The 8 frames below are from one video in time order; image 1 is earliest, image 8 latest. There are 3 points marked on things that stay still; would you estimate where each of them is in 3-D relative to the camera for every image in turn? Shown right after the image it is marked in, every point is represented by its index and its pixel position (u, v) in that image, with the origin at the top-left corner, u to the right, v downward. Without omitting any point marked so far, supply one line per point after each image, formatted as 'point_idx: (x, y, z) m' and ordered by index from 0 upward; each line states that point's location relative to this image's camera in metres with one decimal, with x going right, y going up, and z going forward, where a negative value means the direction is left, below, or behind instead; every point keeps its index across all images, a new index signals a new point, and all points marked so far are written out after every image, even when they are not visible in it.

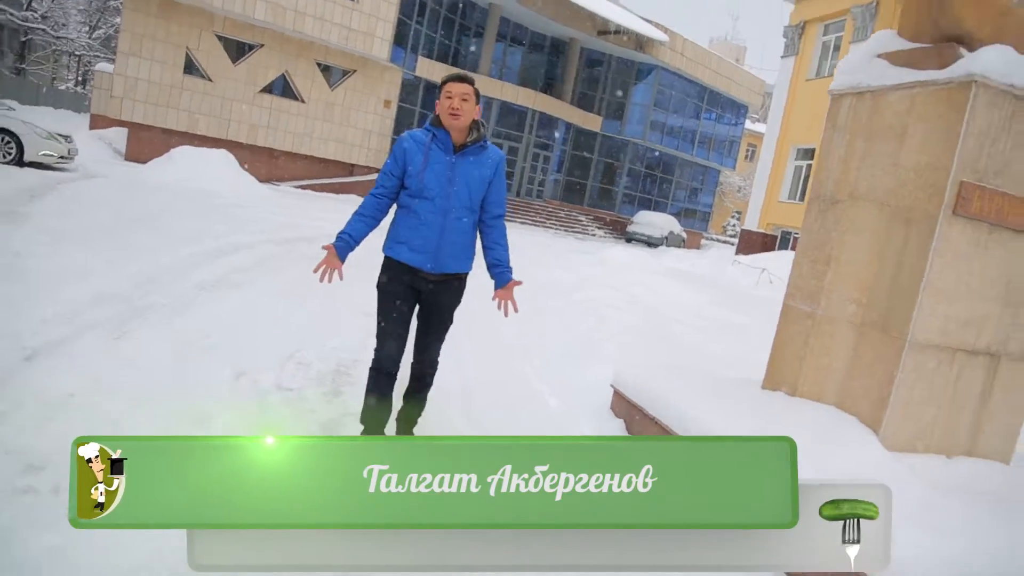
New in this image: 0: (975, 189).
0: (+1.7, +0.3, +2.2) m
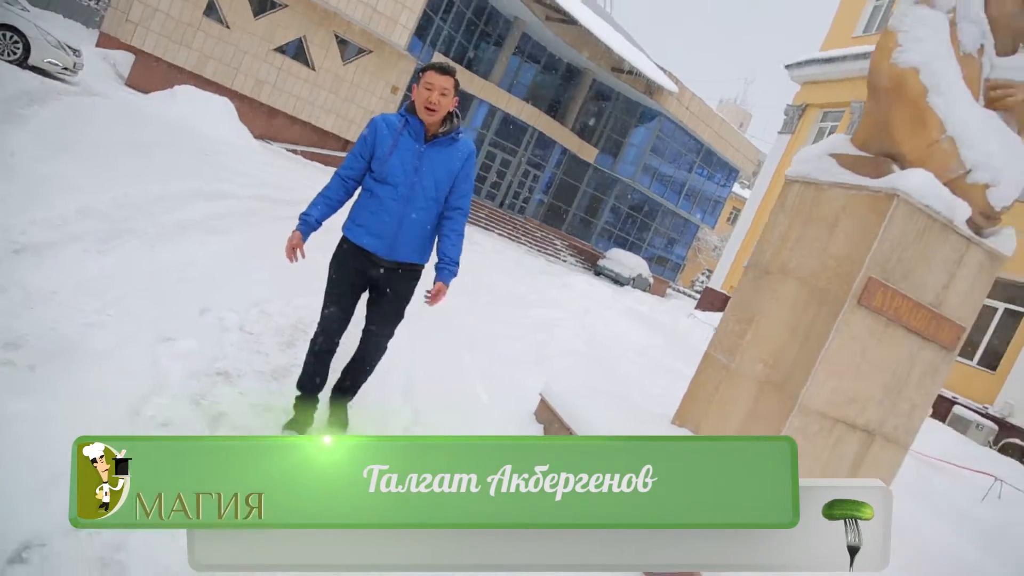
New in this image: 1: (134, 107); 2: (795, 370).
0: (+1.5, 0.0, +2.6) m
1: (-4.2, +2.0, +6.7) m
2: (+1.2, -0.4, +2.7) m
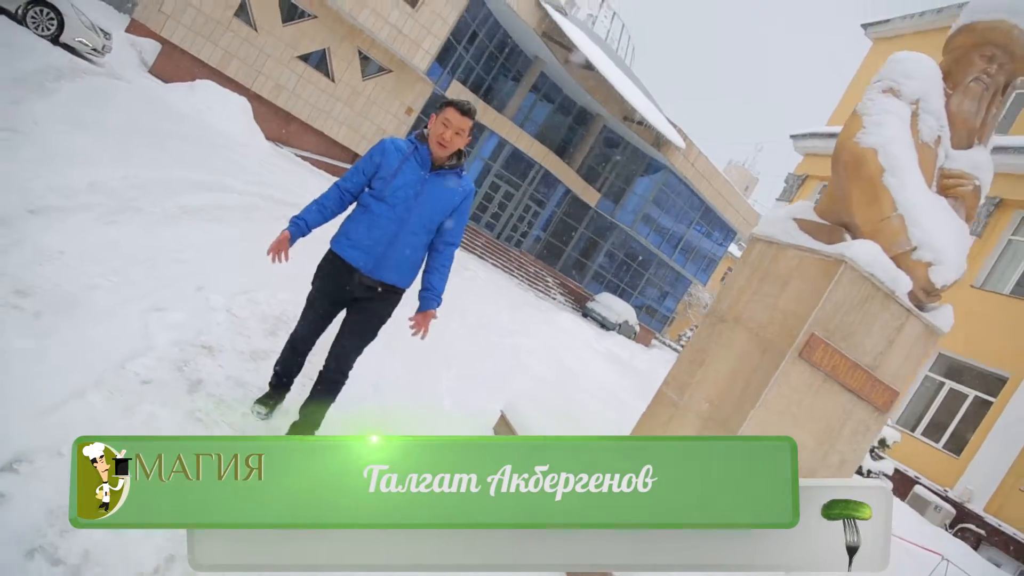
0: (+1.4, -0.2, +2.8) m
1: (-4.1, +2.2, +6.9) m
2: (+1.0, -0.6, +2.9) m
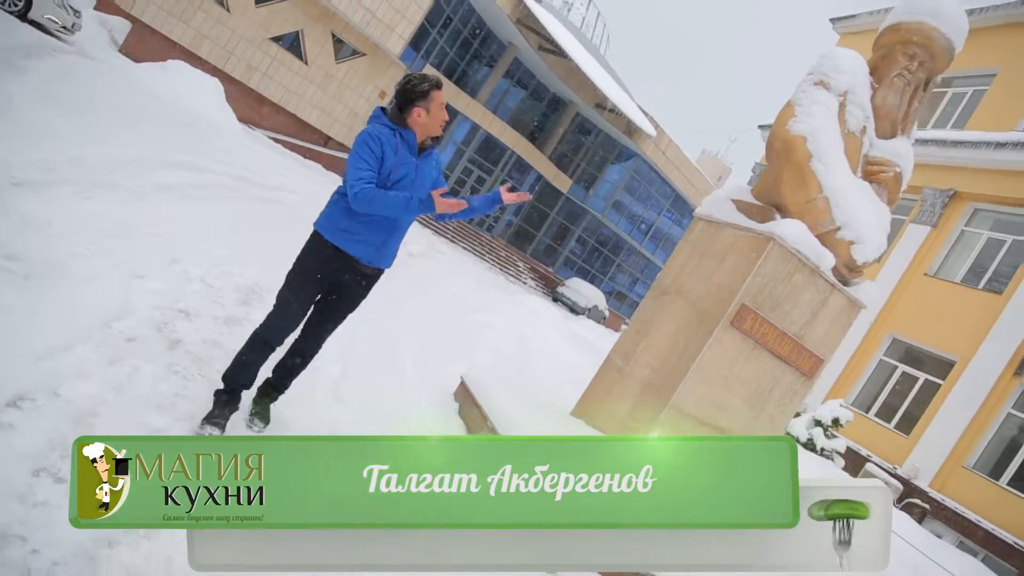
0: (+1.2, -0.1, +3.1) m
1: (-4.4, +2.4, +6.9) m
2: (+0.8, -0.4, +3.2) m
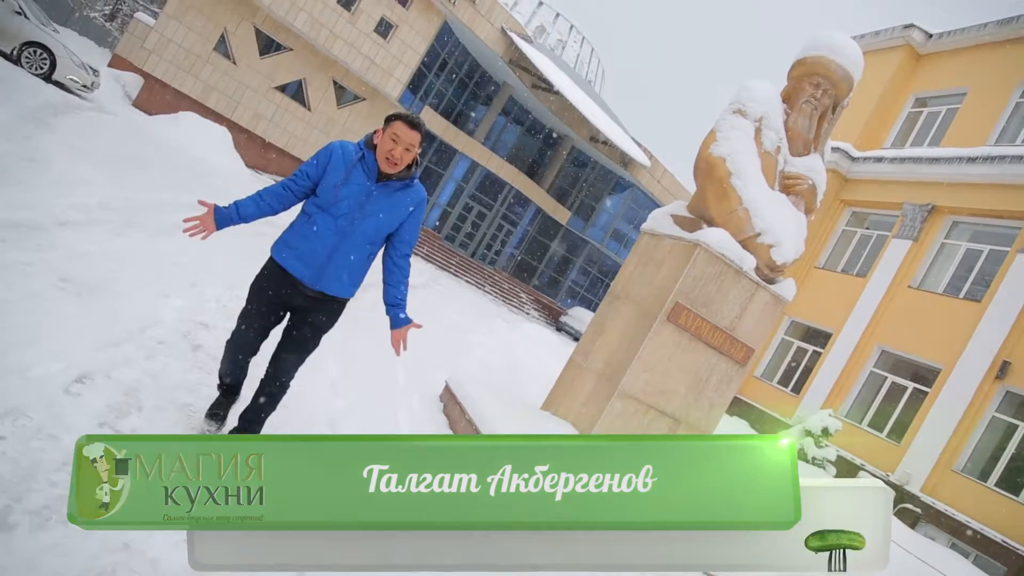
0: (+1.0, -0.1, +3.6) m
1: (-4.6, +2.0, +7.6) m
2: (+0.6, -0.5, +3.7) m
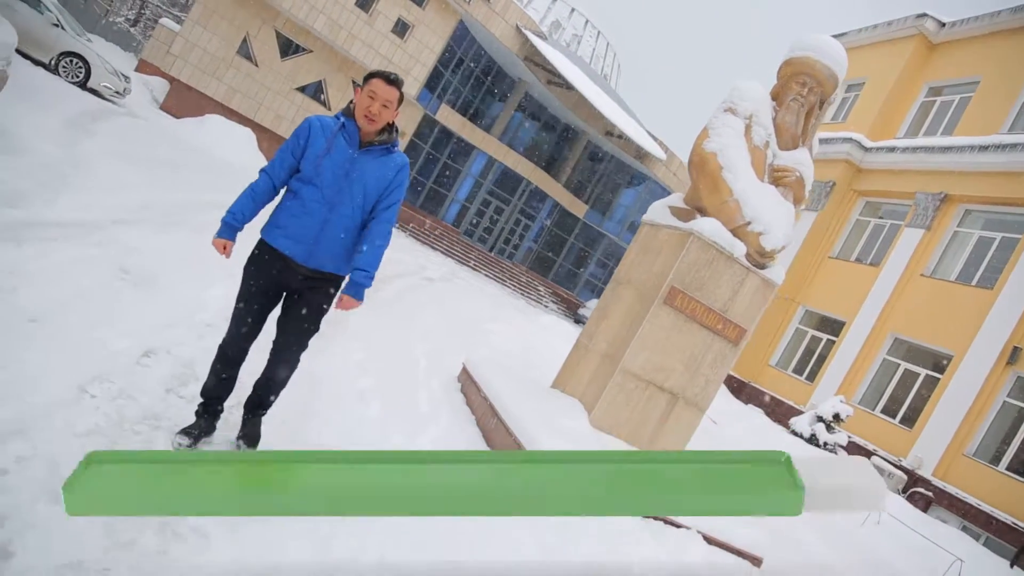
0: (+1.1, 0.0, +3.9) m
1: (-4.5, +2.1, +8.1) m
2: (+0.7, -0.4, +4.0) m
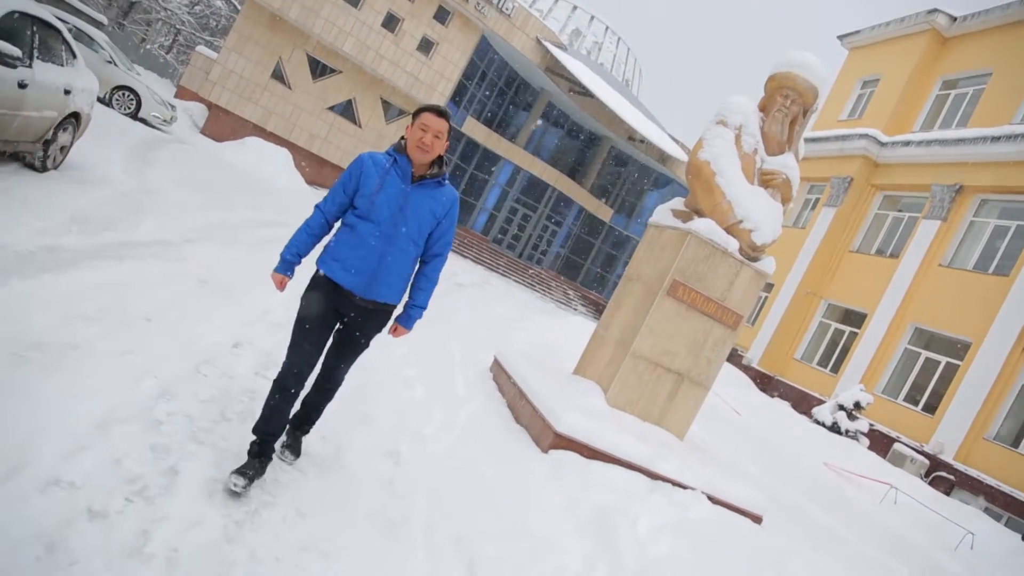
0: (+1.2, 0.0, +4.4) m
1: (-4.2, +1.9, +8.9) m
2: (+0.9, -0.3, +4.6) m
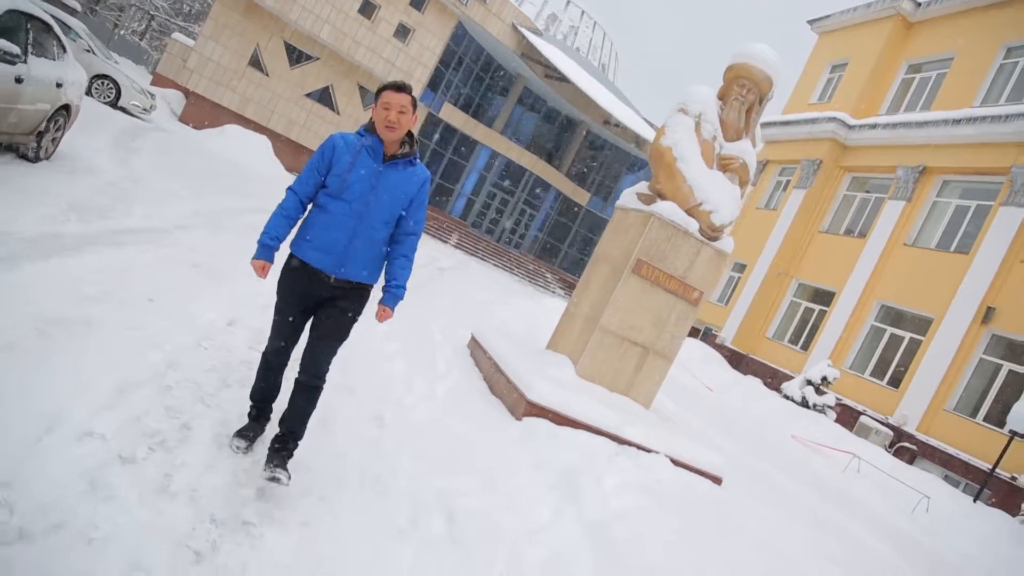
0: (+1.0, +0.2, +4.8) m
1: (-4.5, +2.1, +9.1) m
2: (+0.7, -0.2, +4.9) m
